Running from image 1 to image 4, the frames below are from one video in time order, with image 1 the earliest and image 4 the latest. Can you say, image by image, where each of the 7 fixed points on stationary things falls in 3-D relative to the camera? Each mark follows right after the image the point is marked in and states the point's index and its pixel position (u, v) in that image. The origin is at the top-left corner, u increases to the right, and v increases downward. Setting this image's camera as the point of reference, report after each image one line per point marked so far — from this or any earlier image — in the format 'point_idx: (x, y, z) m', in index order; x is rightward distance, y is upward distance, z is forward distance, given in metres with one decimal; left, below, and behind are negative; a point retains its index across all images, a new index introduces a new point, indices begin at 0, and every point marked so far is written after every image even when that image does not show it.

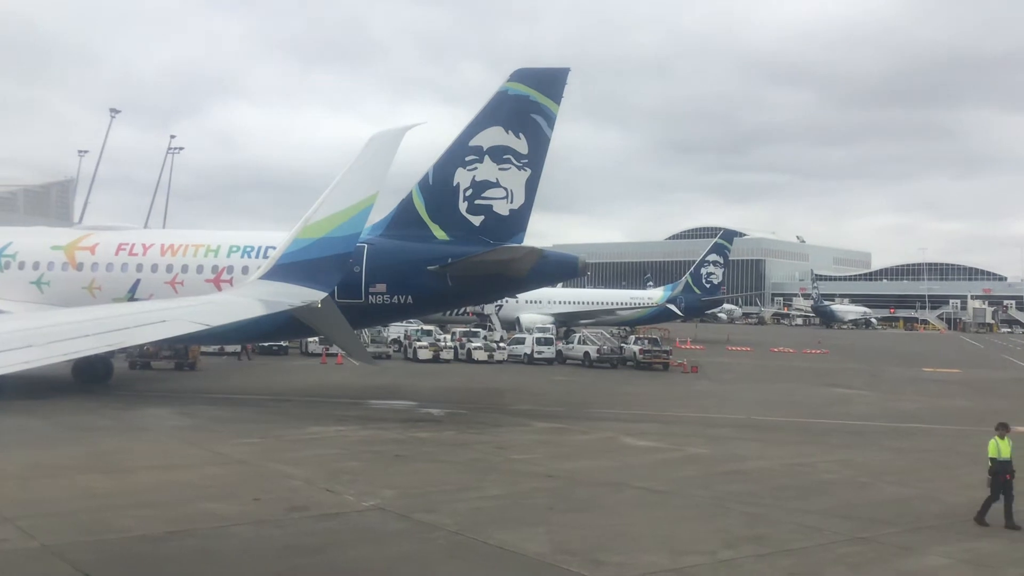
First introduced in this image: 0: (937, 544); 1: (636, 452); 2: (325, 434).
0: (+4.1, -2.4, +7.8) m
1: (+2.2, -2.8, +13.9) m
2: (-3.5, -2.7, +15.0) m
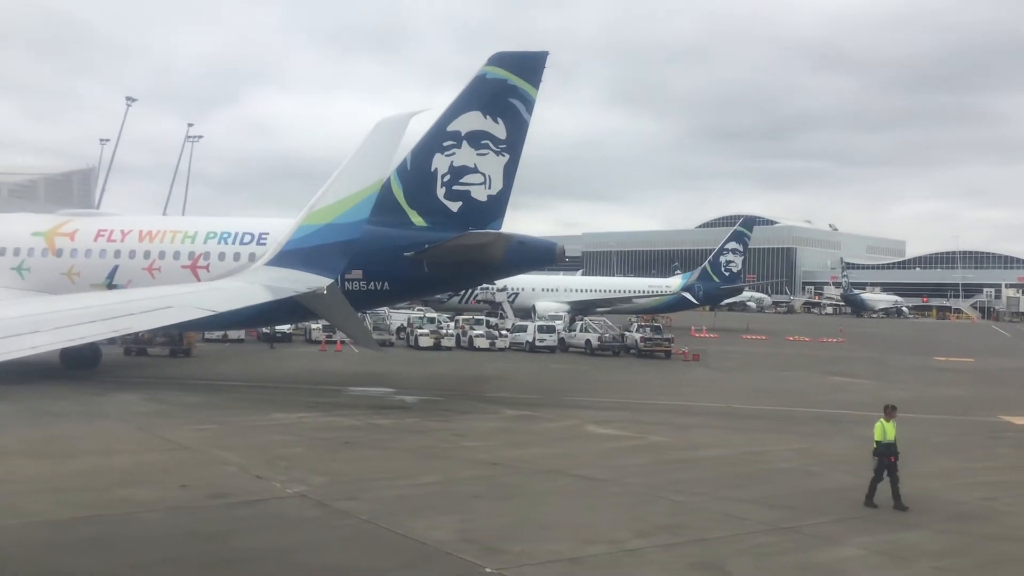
0: (+3.2, -2.3, +7.6) m
1: (+1.4, -2.6, +13.7) m
2: (-4.2, -2.4, +14.9) m
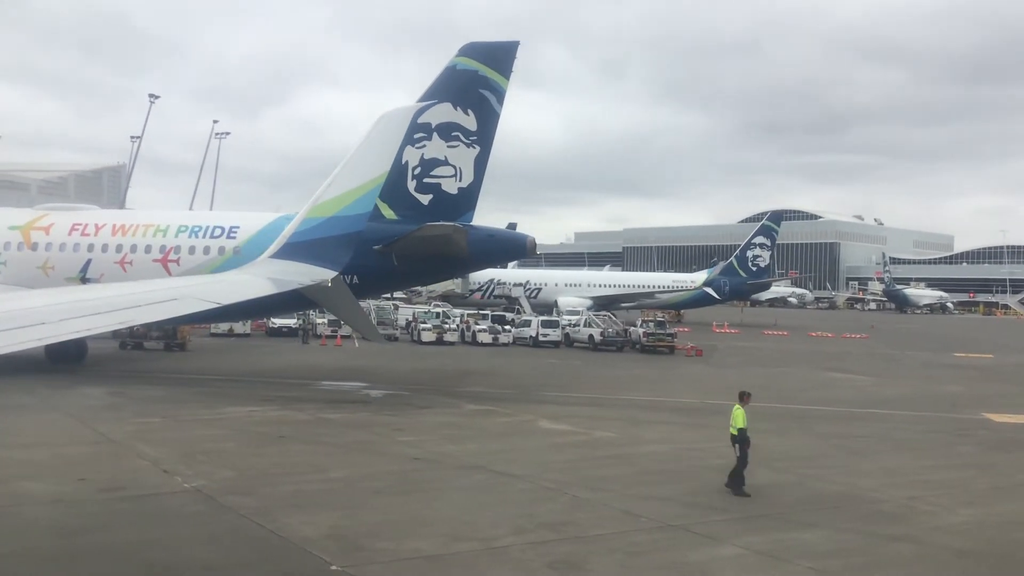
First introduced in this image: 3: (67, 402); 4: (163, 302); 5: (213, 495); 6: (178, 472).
0: (+2.1, -2.2, +7.3) m
1: (+0.5, -2.4, +13.5) m
2: (-5.1, -2.3, +14.8) m
3: (-8.9, -2.3, +16.2) m
4: (-7.3, -0.2, +17.2) m
5: (-3.1, -2.1, +8.4) m
6: (-3.9, -2.1, +9.5) m
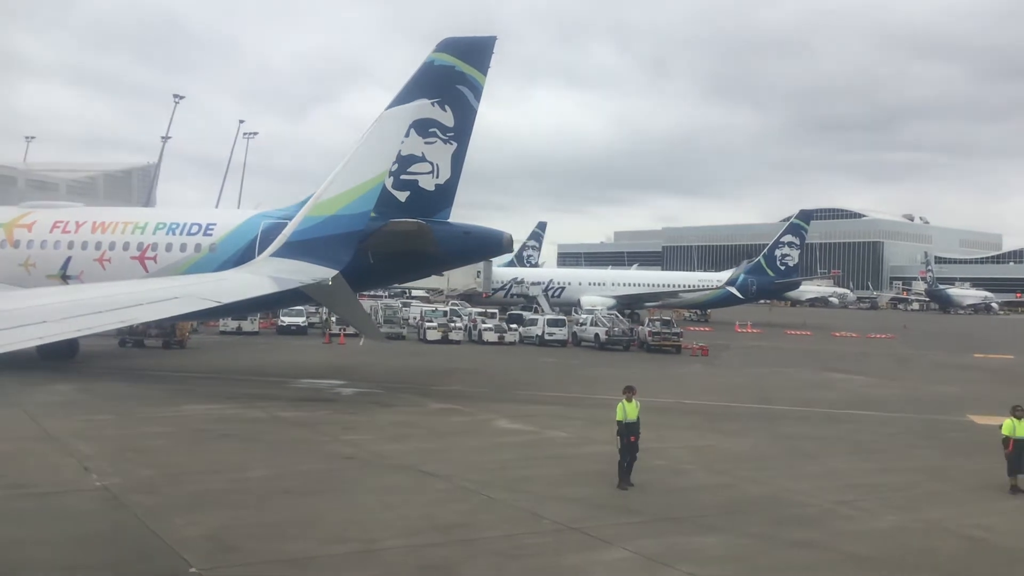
0: (+1.2, -2.2, +7.0) m
1: (-0.3, -2.4, +13.3) m
2: (-5.8, -2.2, +14.7) m
3: (-9.6, -2.2, +16.3) m
4: (-8.0, -0.2, +17.2) m
5: (-4.0, -2.1, +8.2) m
6: (-4.8, -2.1, +9.4) m
